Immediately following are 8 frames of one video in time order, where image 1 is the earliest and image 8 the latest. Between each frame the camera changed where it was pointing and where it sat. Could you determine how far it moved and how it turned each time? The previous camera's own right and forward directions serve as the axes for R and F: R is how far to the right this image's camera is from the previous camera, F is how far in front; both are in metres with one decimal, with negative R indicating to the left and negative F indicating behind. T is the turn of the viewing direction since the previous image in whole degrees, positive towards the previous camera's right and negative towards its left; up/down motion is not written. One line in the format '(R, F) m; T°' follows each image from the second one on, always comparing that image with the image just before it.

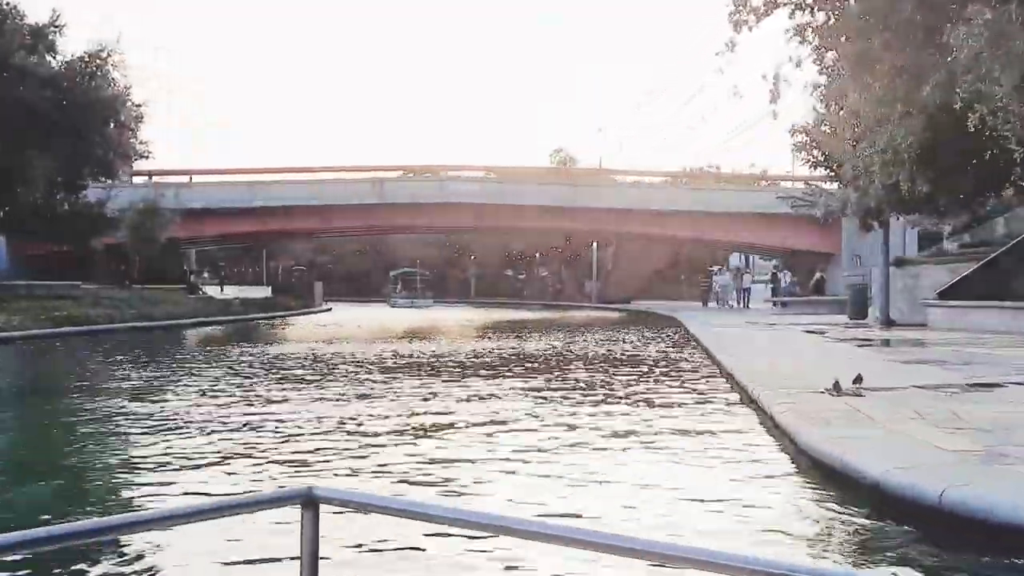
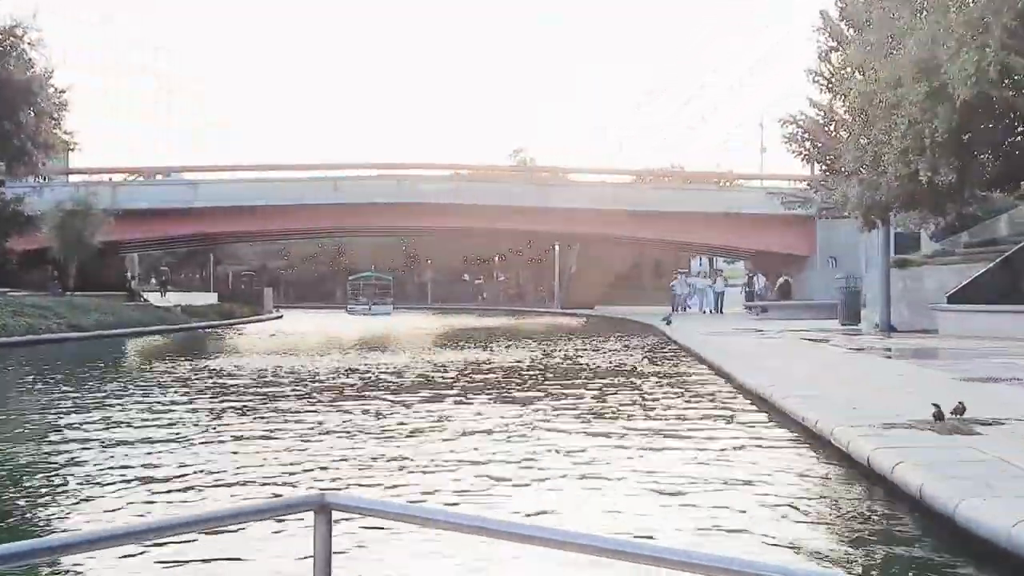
(-0.3, +2.6) m; +2°
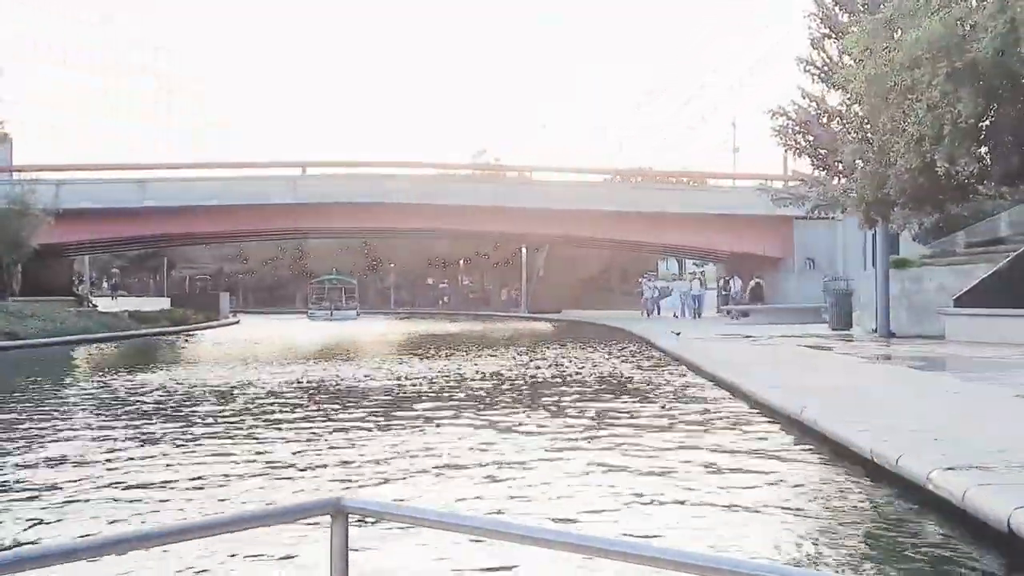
(-0.2, +1.9) m; +2°
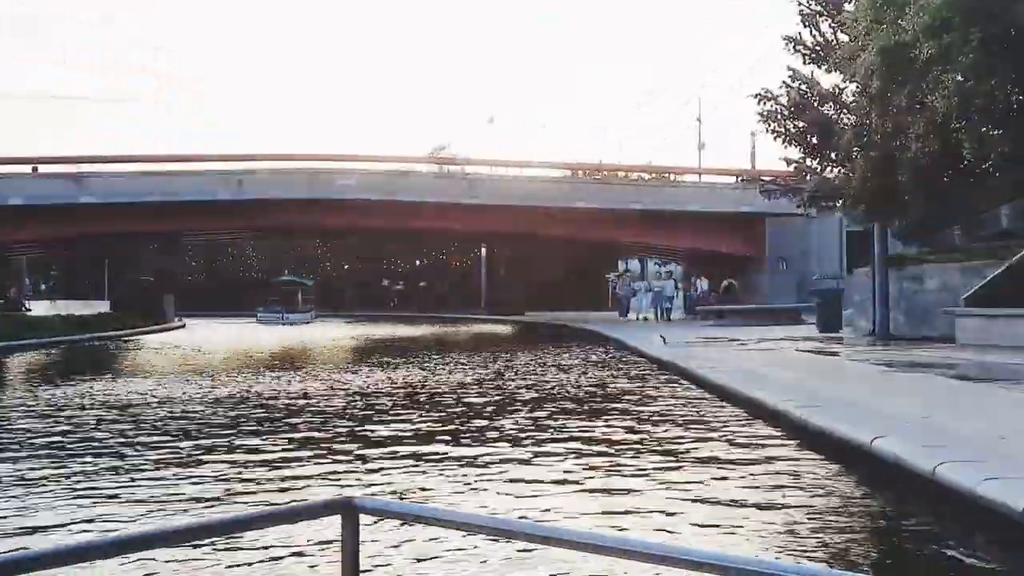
(-0.2, +2.2) m; +2°
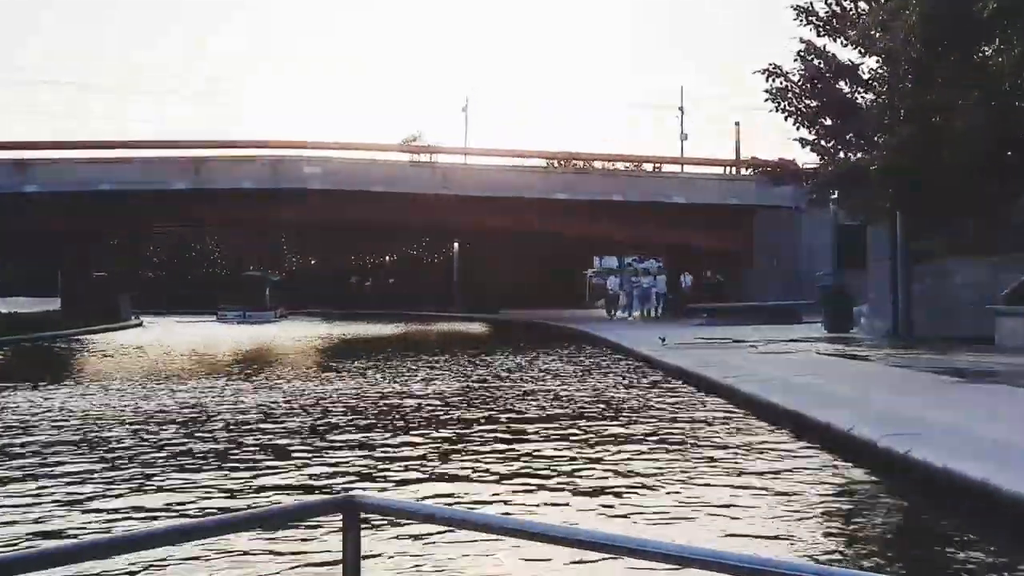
(-0.2, +2.3) m; +1°
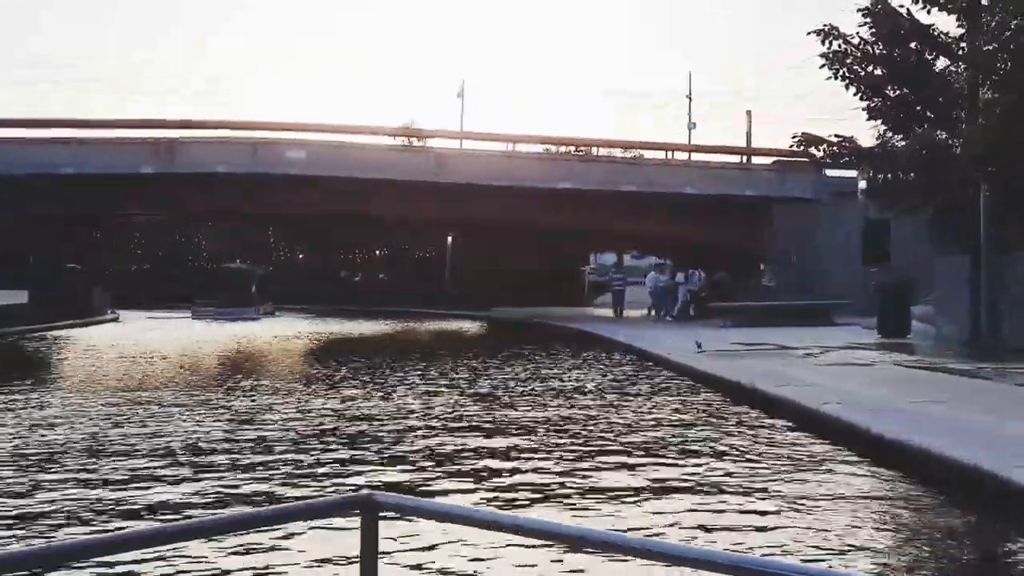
(-0.3, +3.1) m; +1°
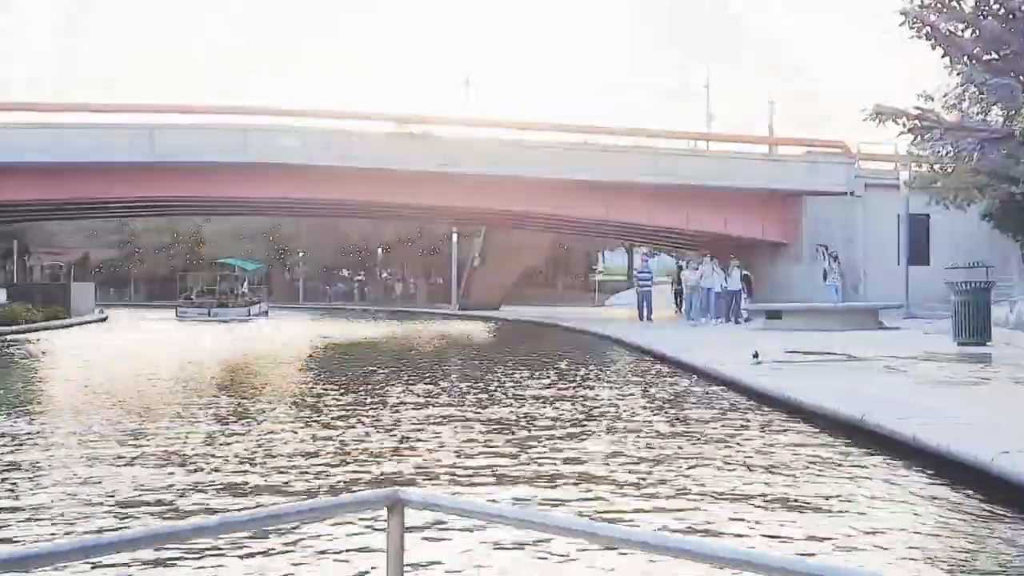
(-0.3, +2.7) m; 0°
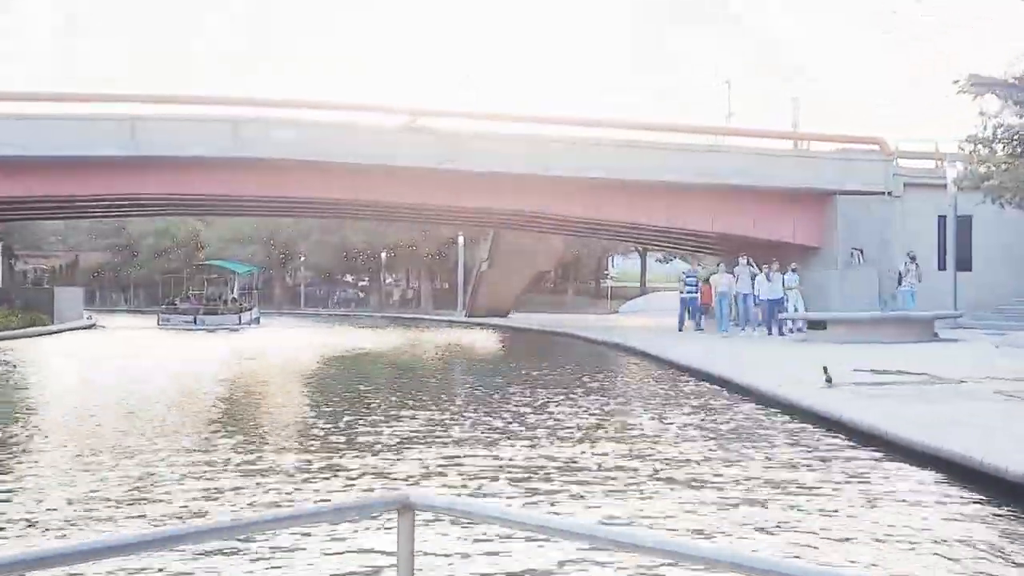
(-0.2, +2.5) m; 0°
